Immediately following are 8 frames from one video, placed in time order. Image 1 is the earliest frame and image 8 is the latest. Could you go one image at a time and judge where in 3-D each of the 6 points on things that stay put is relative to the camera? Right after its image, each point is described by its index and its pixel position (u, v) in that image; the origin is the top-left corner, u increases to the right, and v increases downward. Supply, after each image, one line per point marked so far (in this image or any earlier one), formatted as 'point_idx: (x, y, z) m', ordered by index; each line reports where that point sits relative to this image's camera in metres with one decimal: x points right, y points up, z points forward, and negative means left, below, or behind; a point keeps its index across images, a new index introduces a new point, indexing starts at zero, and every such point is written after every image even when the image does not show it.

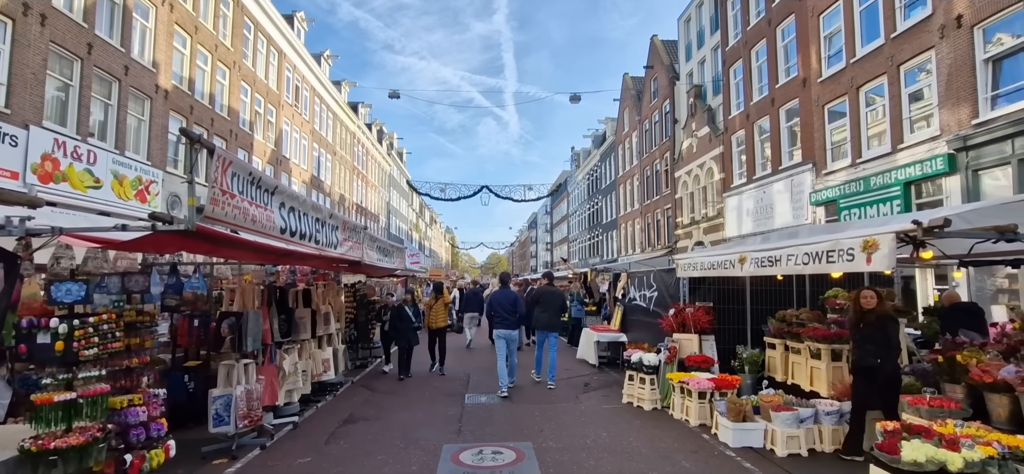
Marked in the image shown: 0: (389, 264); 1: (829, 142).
0: (-2.6, -0.6, +11.1) m
1: (+10.9, +3.2, +17.6) m
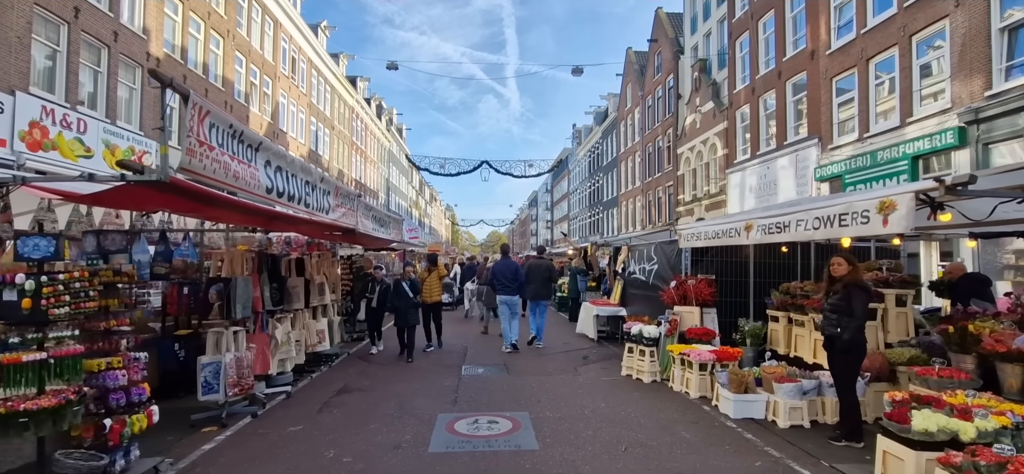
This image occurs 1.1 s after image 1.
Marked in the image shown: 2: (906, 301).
0: (-2.7, 0.0, +10.9) m
1: (+10.9, +4.0, +17.2) m
2: (+5.1, -0.8, +6.7) m
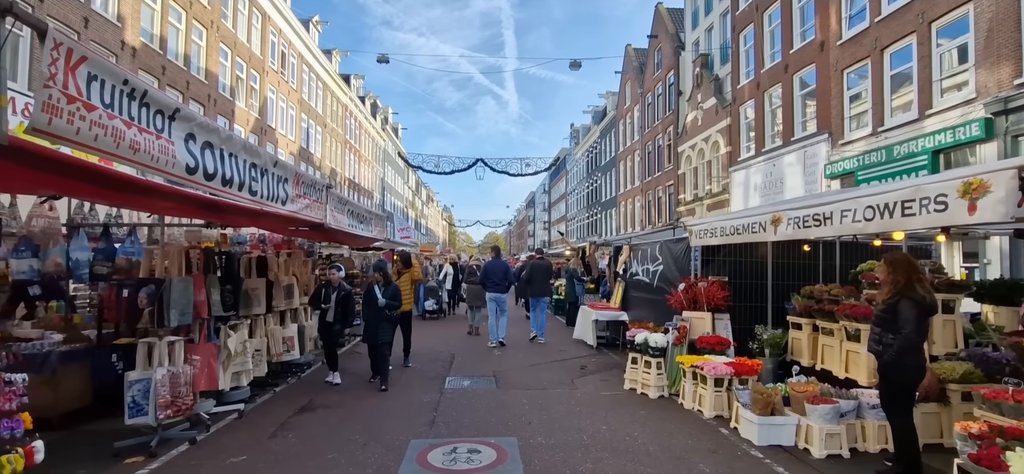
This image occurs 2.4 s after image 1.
0: (-2.8, +0.1, +10.0) m
1: (+10.7, +4.0, +16.4) m
2: (+5.0, -0.8, +5.8) m
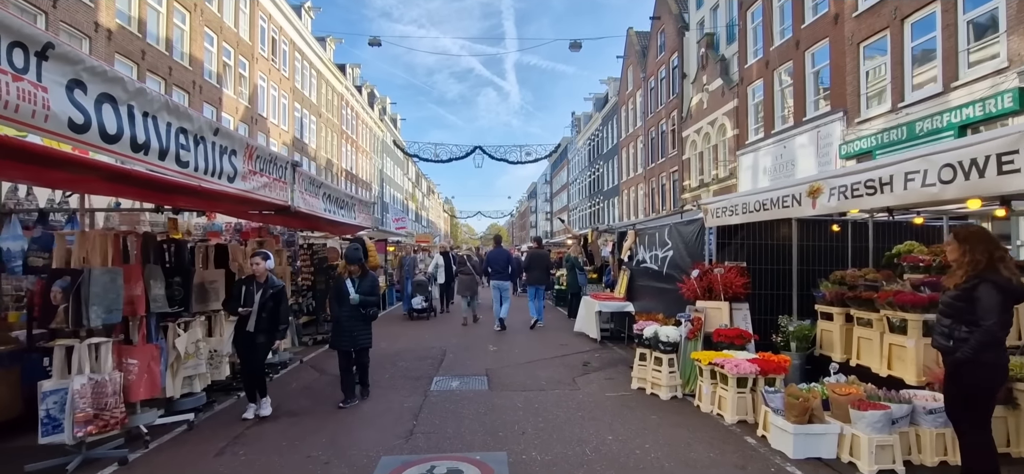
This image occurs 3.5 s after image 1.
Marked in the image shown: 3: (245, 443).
0: (-2.9, +0.3, +9.2) m
1: (+10.6, +4.5, +15.4) m
2: (+4.9, -0.5, +5.0) m
3: (-2.5, -1.9, +4.8) m
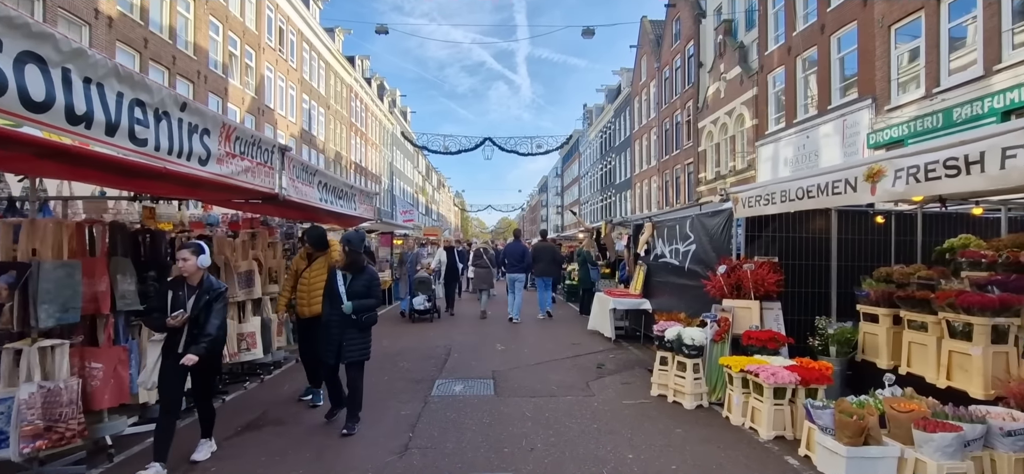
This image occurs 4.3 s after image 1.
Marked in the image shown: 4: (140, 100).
0: (-2.8, +0.5, +8.7) m
1: (+10.9, +4.7, +14.6) m
2: (+5.0, -0.5, +4.3) m
3: (-2.4, -1.8, +4.3) m
4: (-2.5, +0.9, +3.5) m
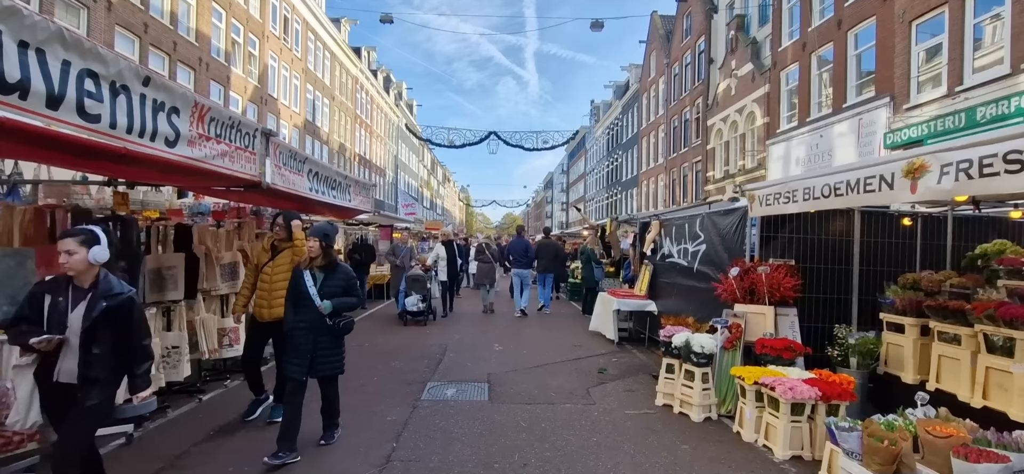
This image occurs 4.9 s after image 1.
0: (-2.8, +0.6, +8.3) m
1: (+11.0, +4.6, +14.1) m
2: (+4.9, -0.5, +3.9) m
3: (-2.5, -1.8, +3.9) m
4: (-2.6, +1.0, +3.1) m
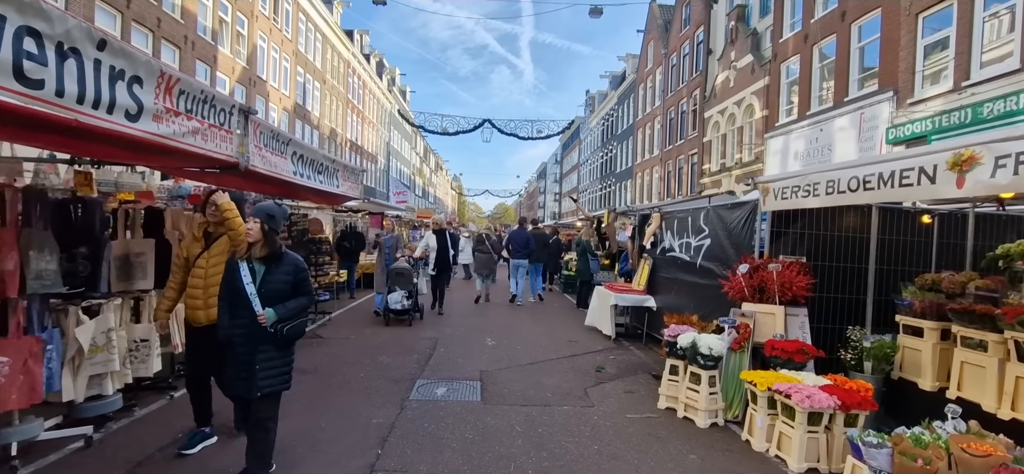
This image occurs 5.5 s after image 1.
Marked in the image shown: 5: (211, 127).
0: (-2.8, +0.8, +7.9) m
1: (+10.9, +4.7, +13.8) m
2: (+4.9, -0.6, +3.6) m
3: (-2.5, -1.6, +3.6) m
4: (-2.5, +1.1, +2.7) m
5: (-2.6, +0.9, +4.4) m
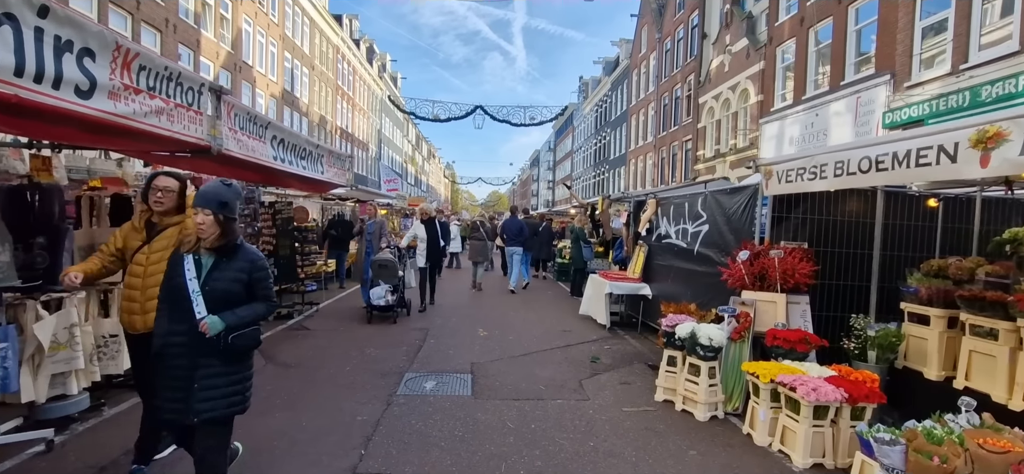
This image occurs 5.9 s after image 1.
0: (-2.9, +0.9, +7.6) m
1: (+10.7, +5.0, +13.6) m
2: (+4.8, -0.4, +3.4) m
3: (-2.6, -1.6, +3.3) m
4: (-2.6, +1.2, +2.4) m
5: (-2.7, +1.0, +4.1) m
